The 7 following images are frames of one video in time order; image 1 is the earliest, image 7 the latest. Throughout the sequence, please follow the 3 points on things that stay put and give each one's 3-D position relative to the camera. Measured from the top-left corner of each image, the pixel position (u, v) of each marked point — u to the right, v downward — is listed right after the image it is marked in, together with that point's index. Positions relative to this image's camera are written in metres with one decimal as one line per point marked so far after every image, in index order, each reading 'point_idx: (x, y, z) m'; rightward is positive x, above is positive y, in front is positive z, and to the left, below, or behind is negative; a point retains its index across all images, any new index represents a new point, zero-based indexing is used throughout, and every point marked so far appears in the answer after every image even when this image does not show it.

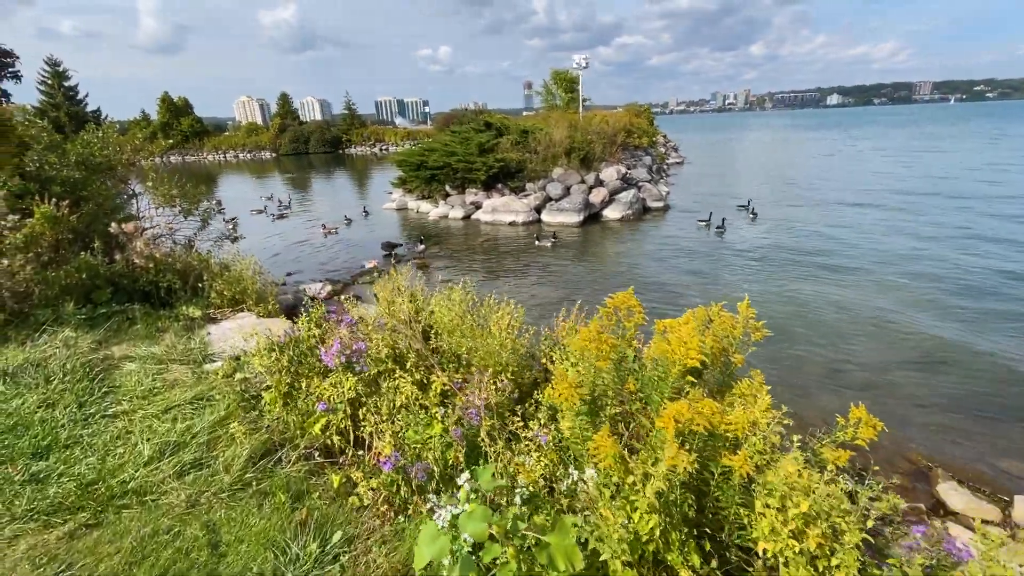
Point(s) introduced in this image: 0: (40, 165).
0: (-6.8, +1.8, +6.9) m
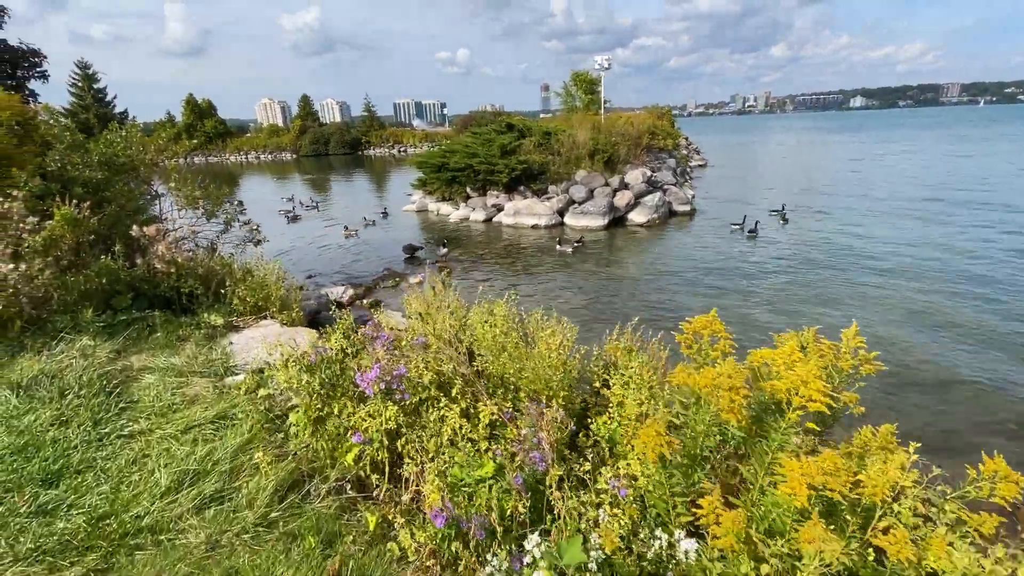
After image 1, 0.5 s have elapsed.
0: (-6.2, +1.7, +6.7) m
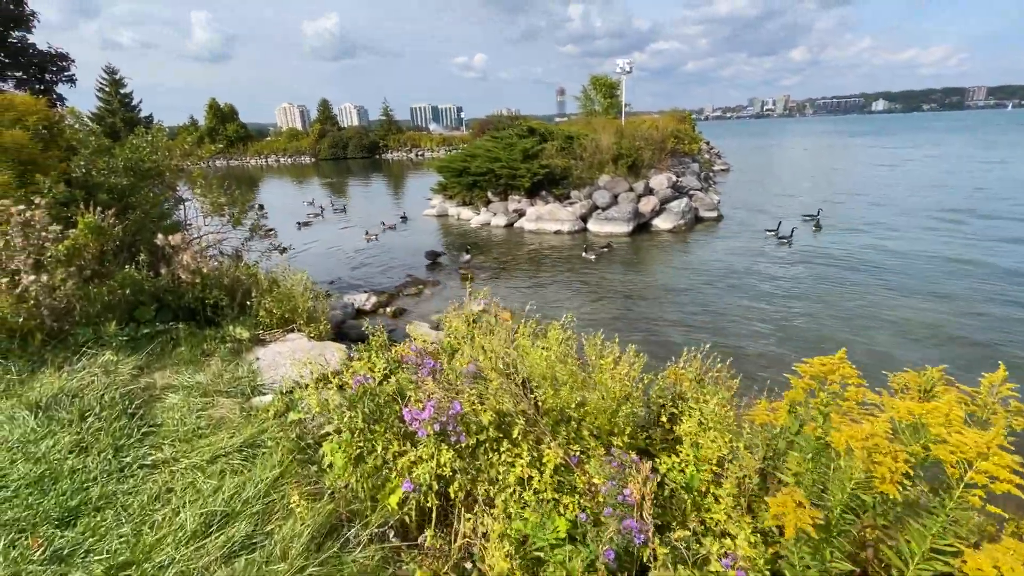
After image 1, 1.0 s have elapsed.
0: (-5.7, +1.6, +6.5) m
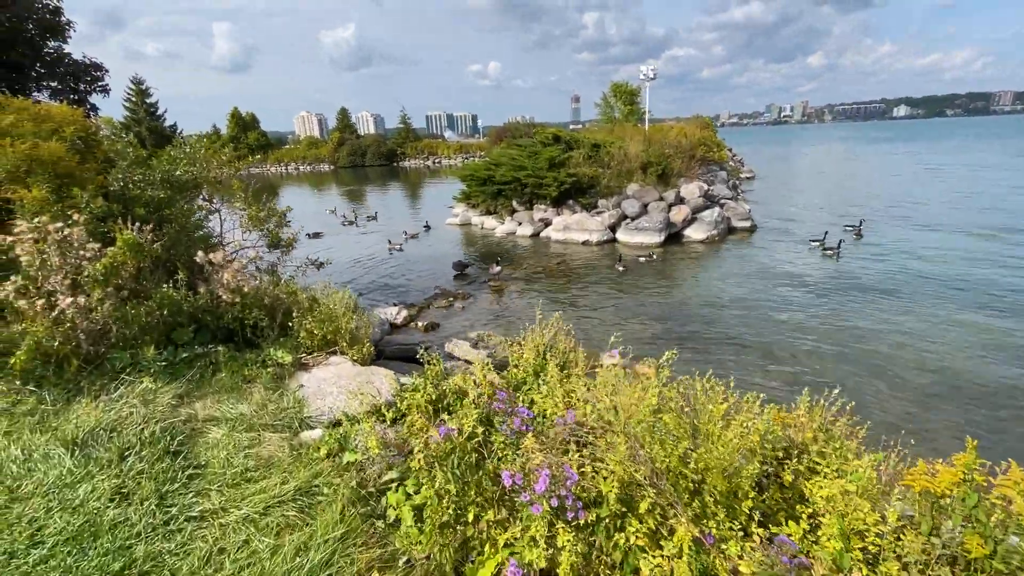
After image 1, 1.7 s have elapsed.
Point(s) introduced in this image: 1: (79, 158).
0: (-5.0, +1.3, +6.2) m
1: (-5.6, +1.7, +6.2) m
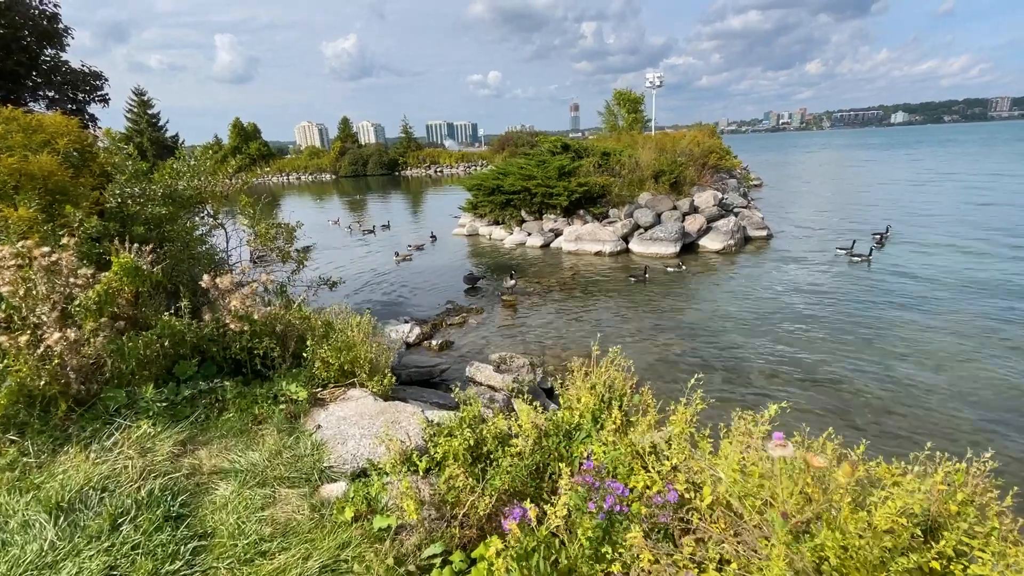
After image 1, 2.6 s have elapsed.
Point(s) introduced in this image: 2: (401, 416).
0: (-4.6, +1.0, +5.6) m
1: (-5.2, +1.4, +5.7) m
2: (-1.1, -1.3, +4.8) m
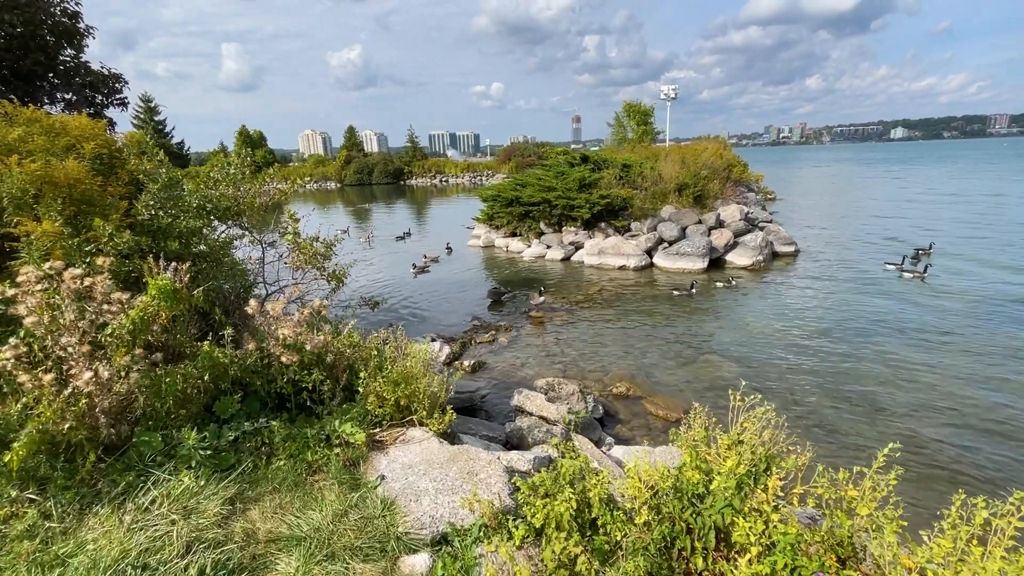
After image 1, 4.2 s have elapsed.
0: (-3.7, +0.8, +5.0) m
1: (-4.4, +1.1, +5.1) m
2: (-0.3, -1.5, +4.2) m
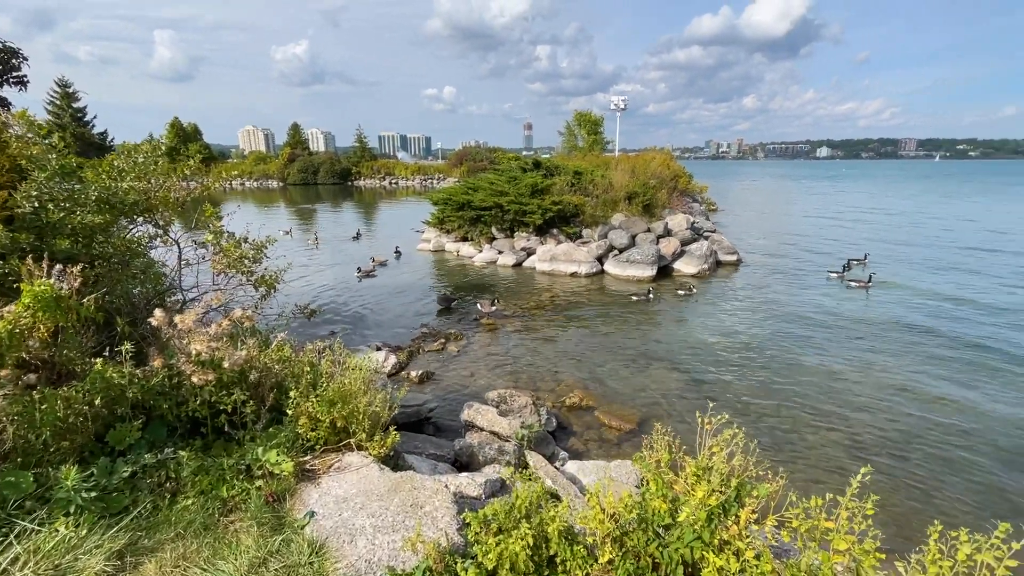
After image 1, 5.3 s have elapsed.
0: (-4.2, +0.7, +4.3) m
1: (-4.8, +1.1, +4.3) m
2: (-0.7, -1.6, +3.8) m
